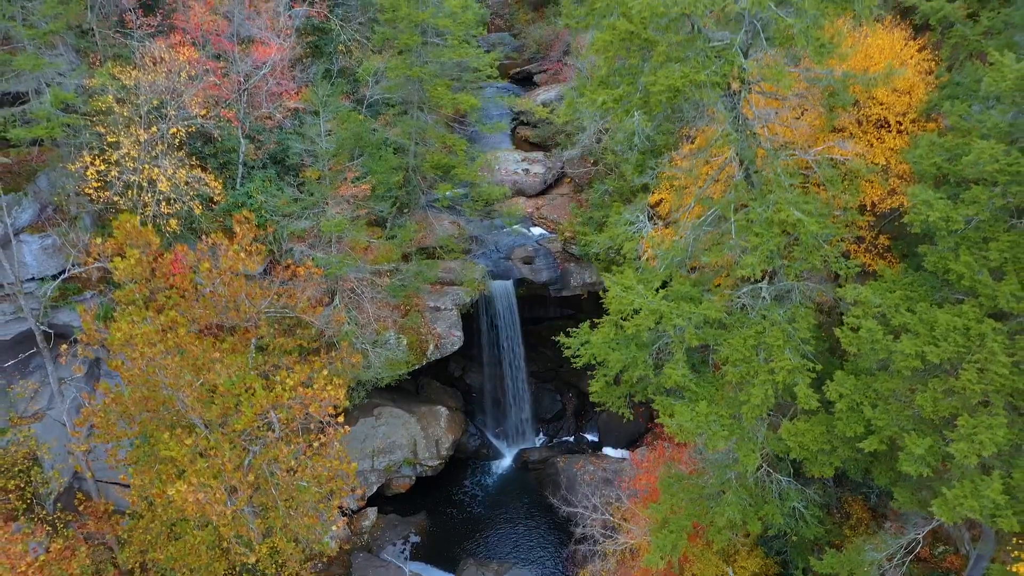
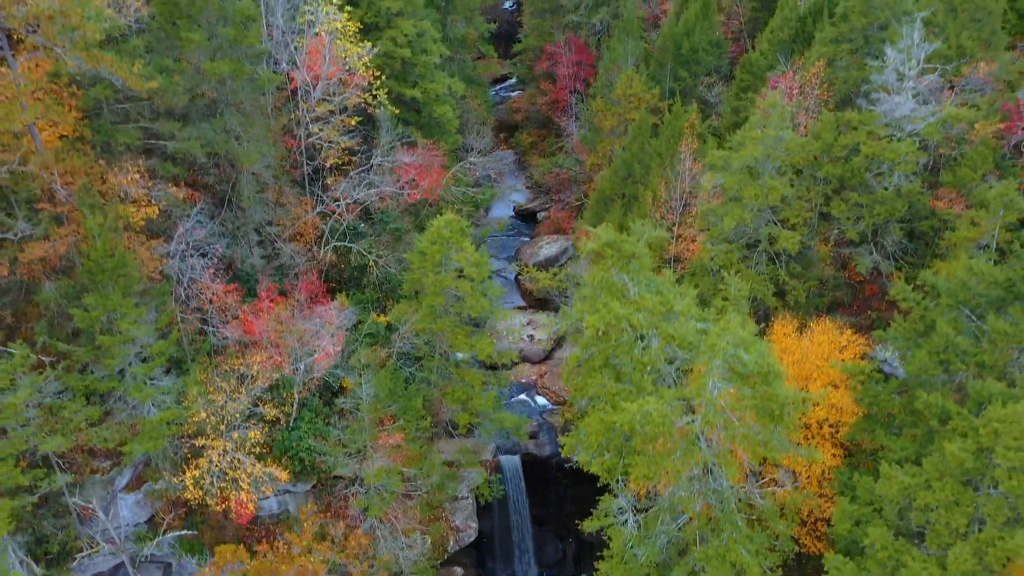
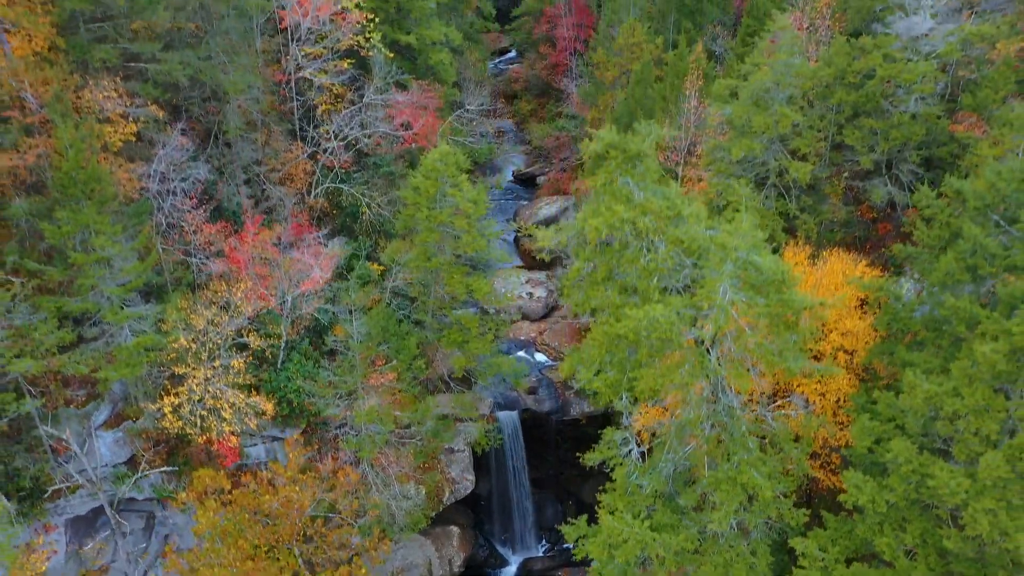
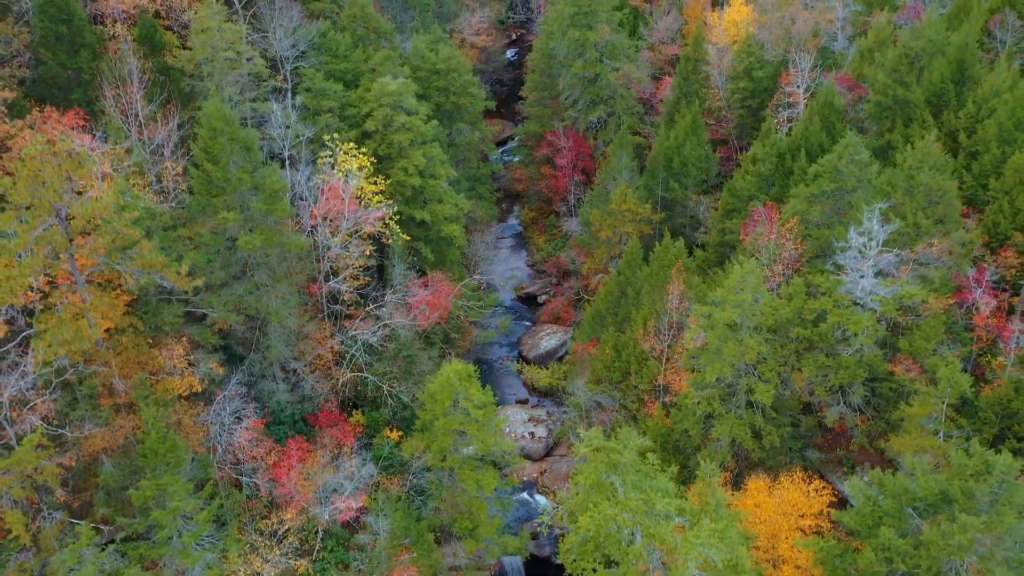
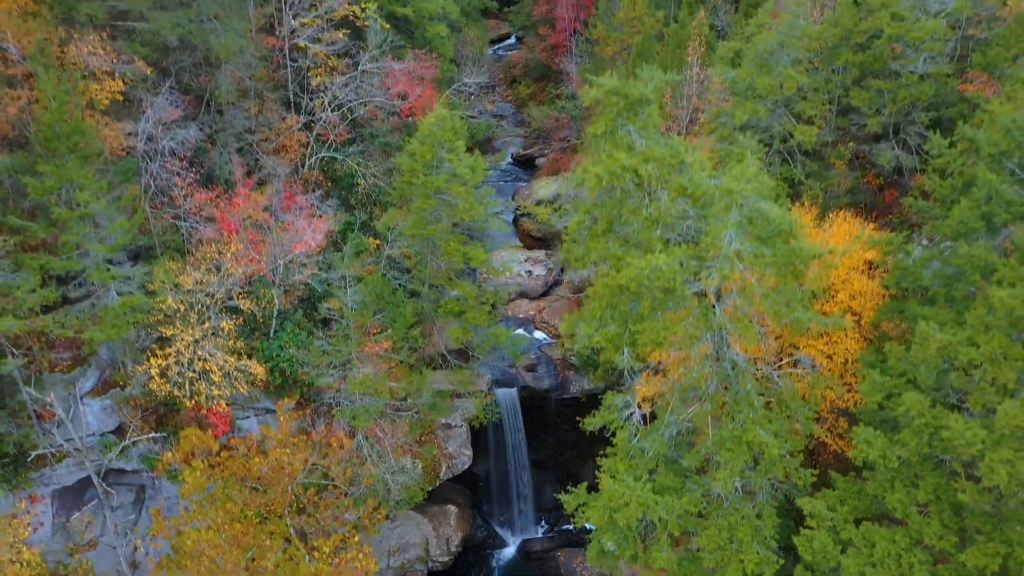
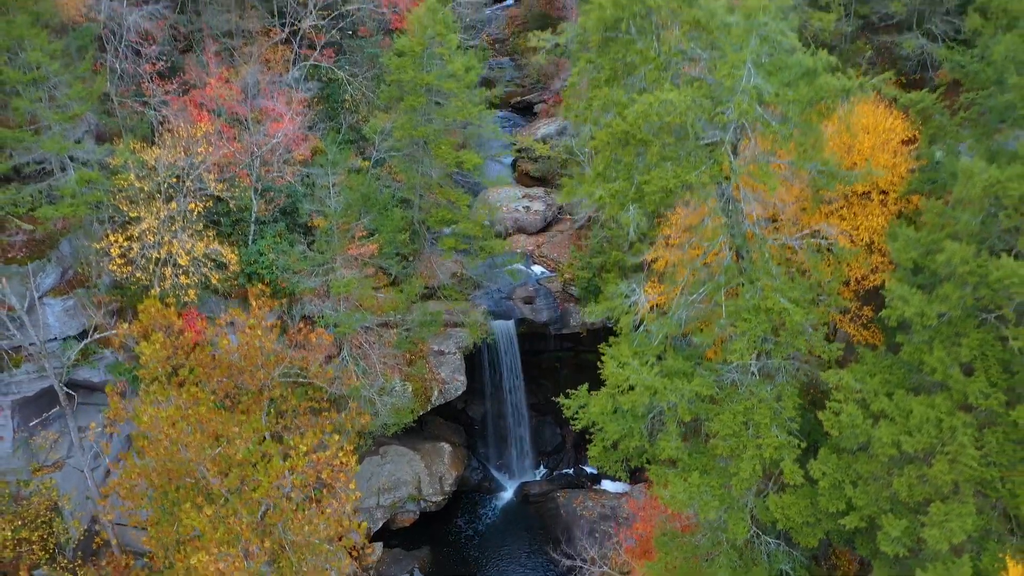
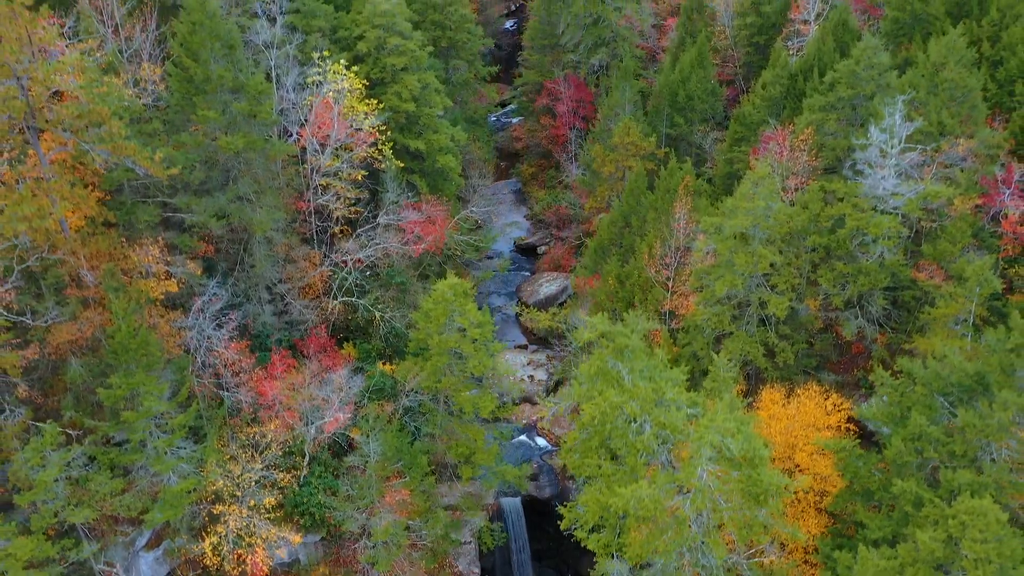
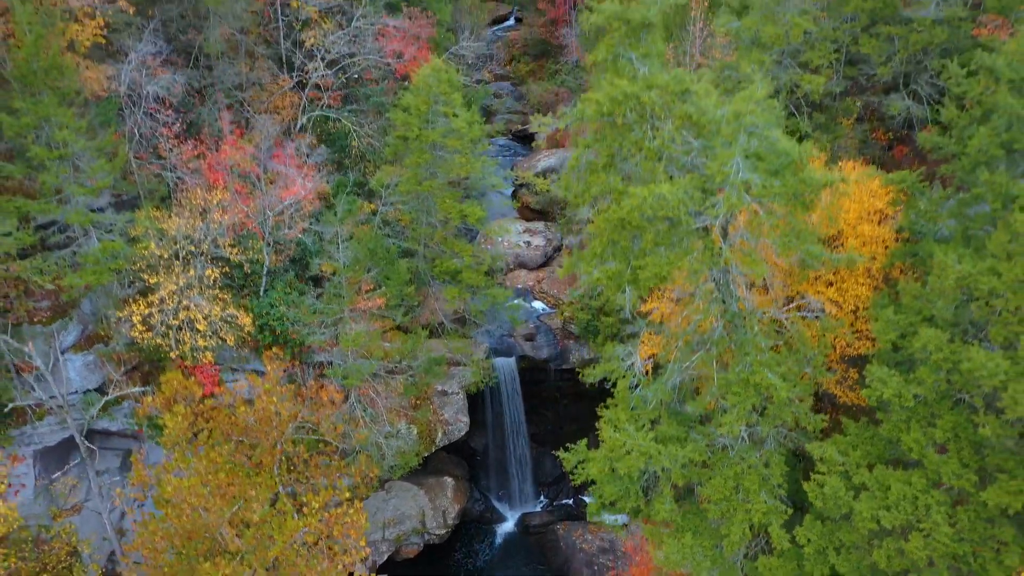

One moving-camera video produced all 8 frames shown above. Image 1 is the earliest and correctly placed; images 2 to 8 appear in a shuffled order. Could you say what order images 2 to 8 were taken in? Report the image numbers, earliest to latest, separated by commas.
6, 8, 5, 3, 2, 7, 4
